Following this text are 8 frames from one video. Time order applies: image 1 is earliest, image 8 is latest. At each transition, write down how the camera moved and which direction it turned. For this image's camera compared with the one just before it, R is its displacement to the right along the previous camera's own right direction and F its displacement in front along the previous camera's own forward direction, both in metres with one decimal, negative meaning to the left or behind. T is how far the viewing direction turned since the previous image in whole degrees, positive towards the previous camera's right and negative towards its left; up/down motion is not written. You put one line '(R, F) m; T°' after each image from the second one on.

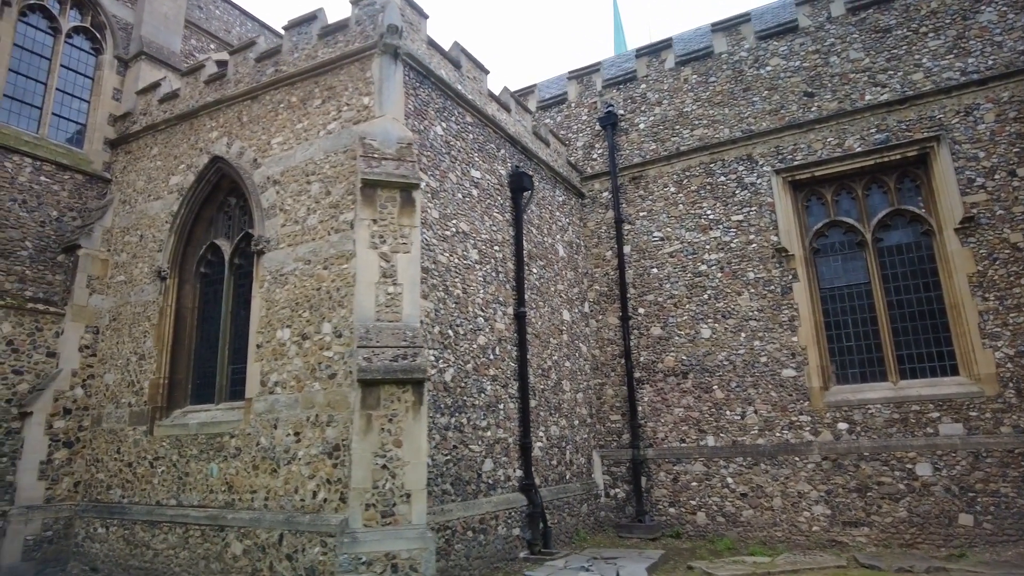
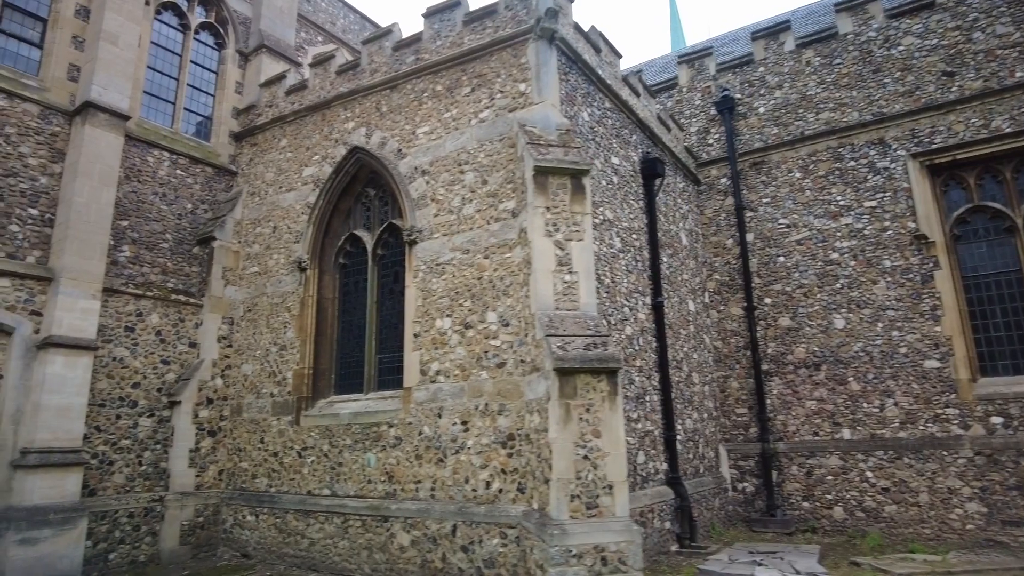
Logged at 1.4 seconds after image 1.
(-1.4, +0.1) m; -3°
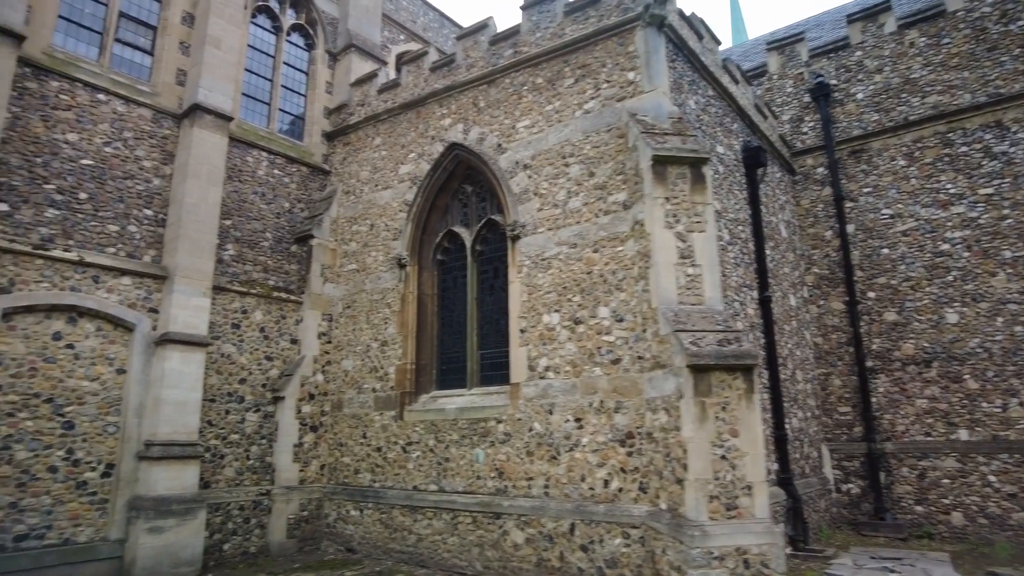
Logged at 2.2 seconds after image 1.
(-0.7, +0.1) m; -4°
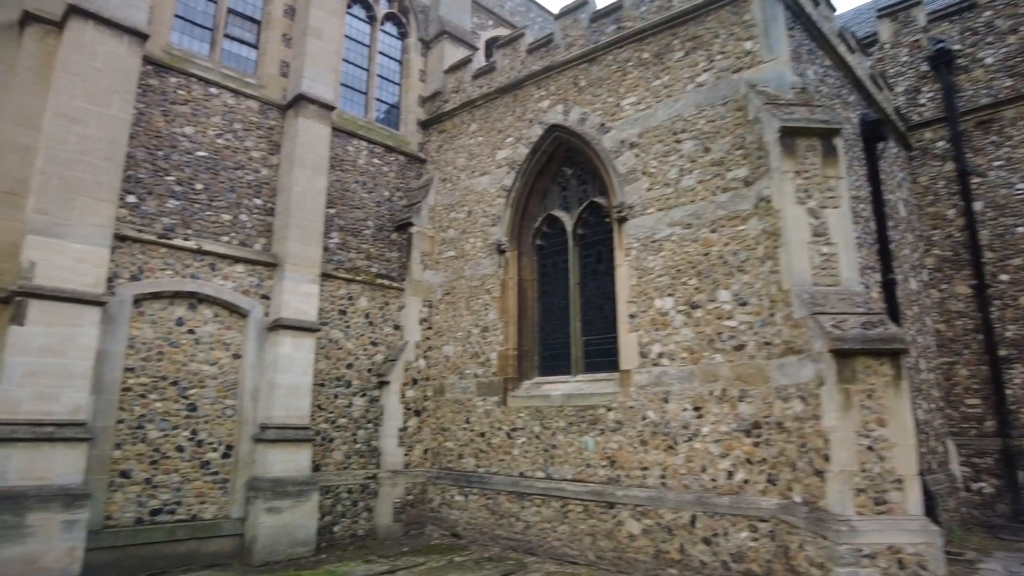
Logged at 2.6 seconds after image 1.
(-0.4, +0.2) m; -6°
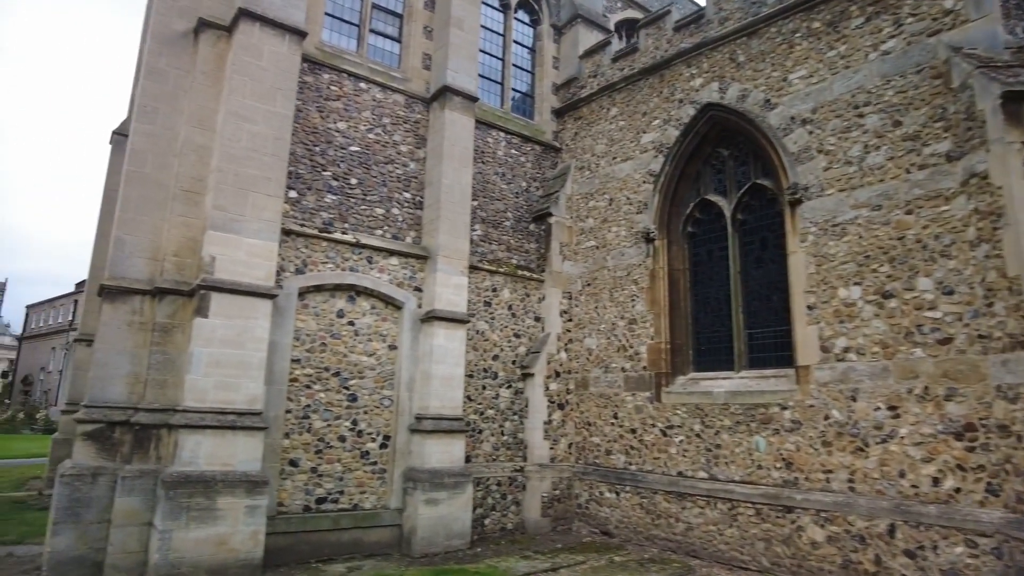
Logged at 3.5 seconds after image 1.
(-0.7, +0.2) m; -8°
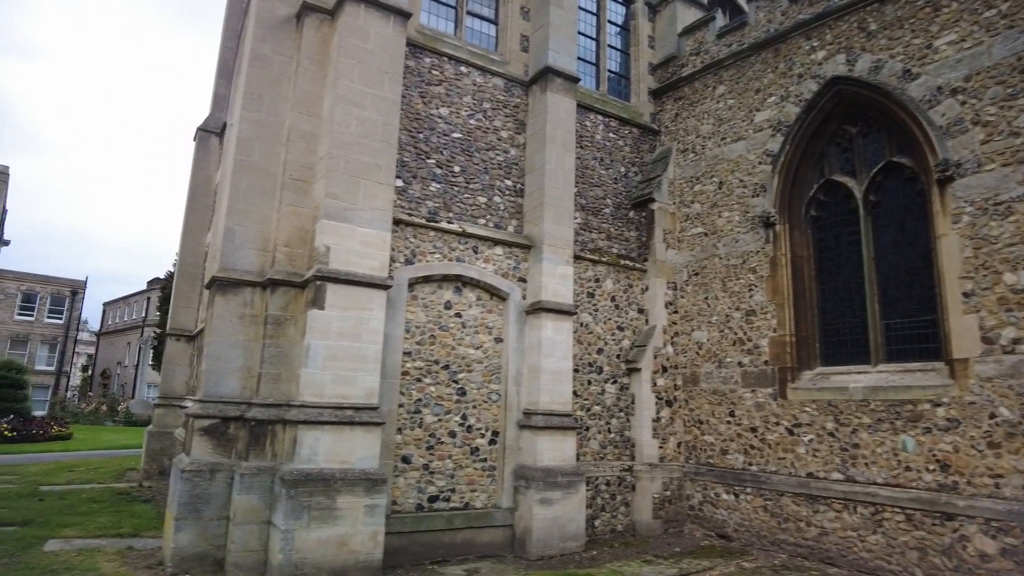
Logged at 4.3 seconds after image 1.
(-0.7, +0.4) m; -4°
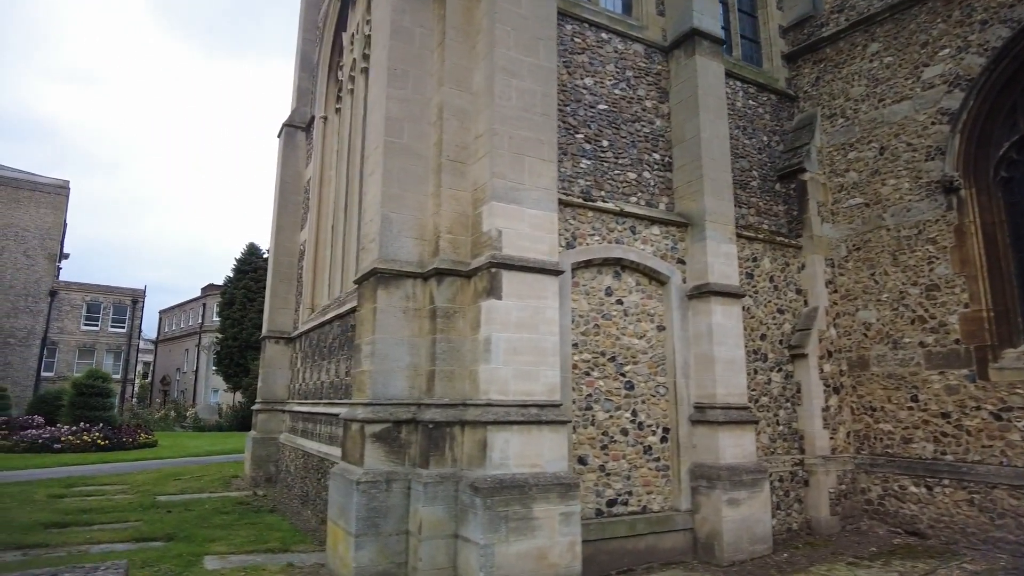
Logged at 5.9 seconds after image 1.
(-1.5, +0.6) m; -3°
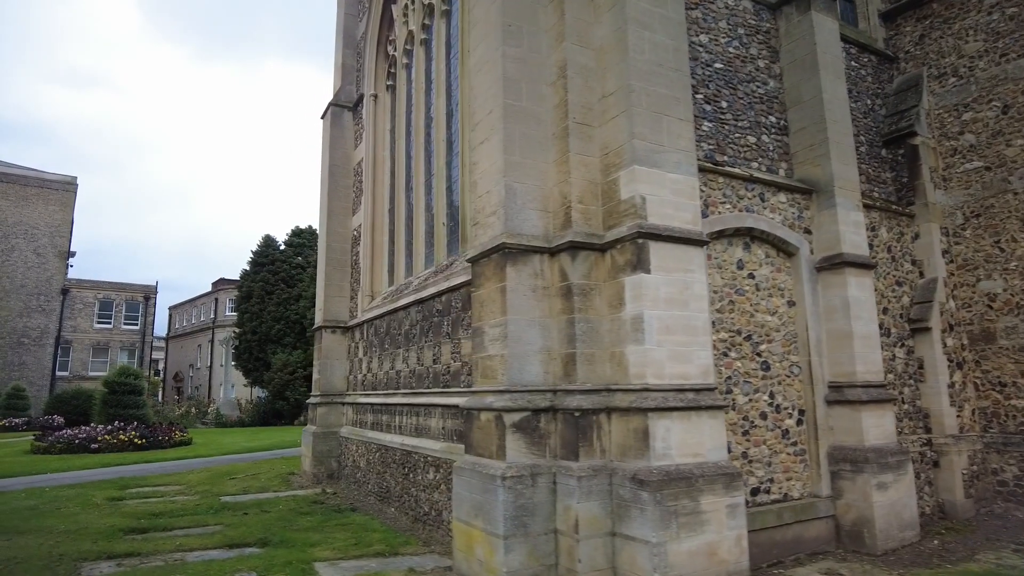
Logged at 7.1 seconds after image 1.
(-1.3, +0.6) m; 0°
